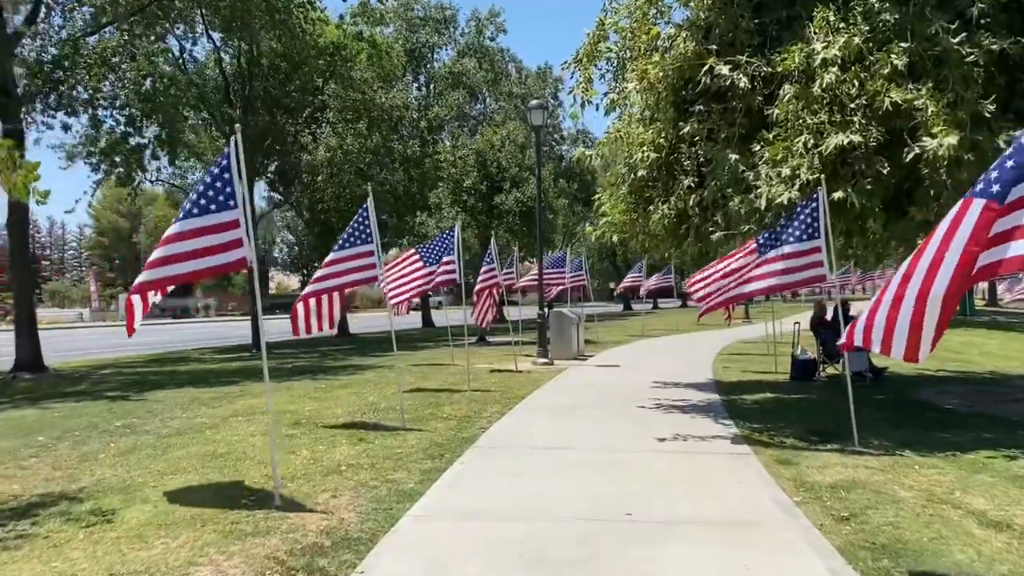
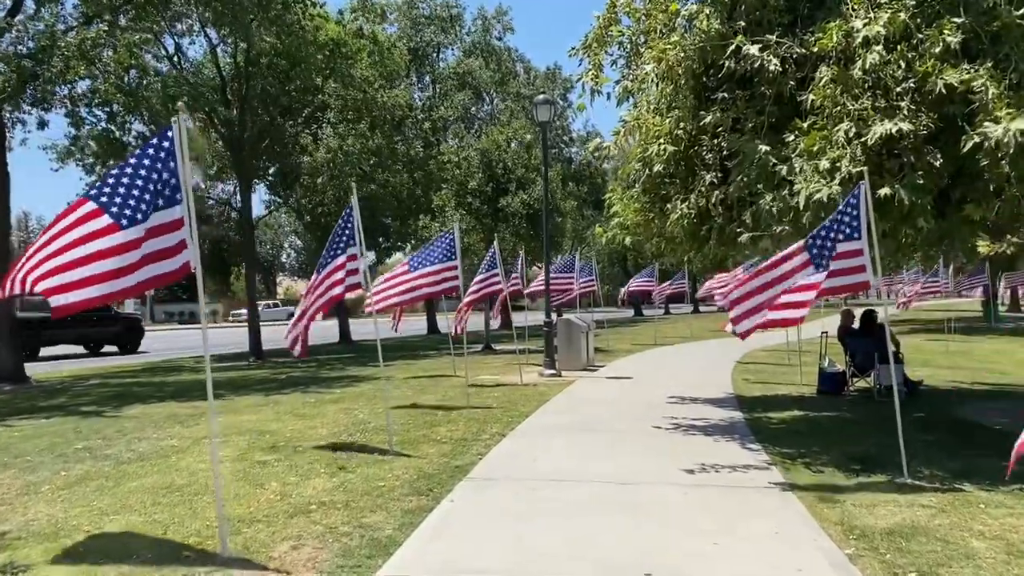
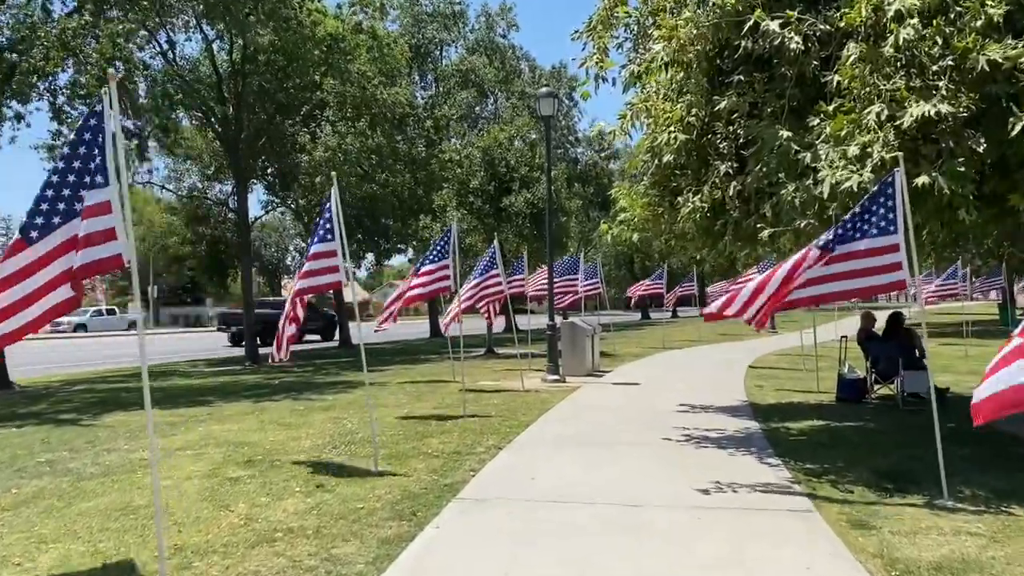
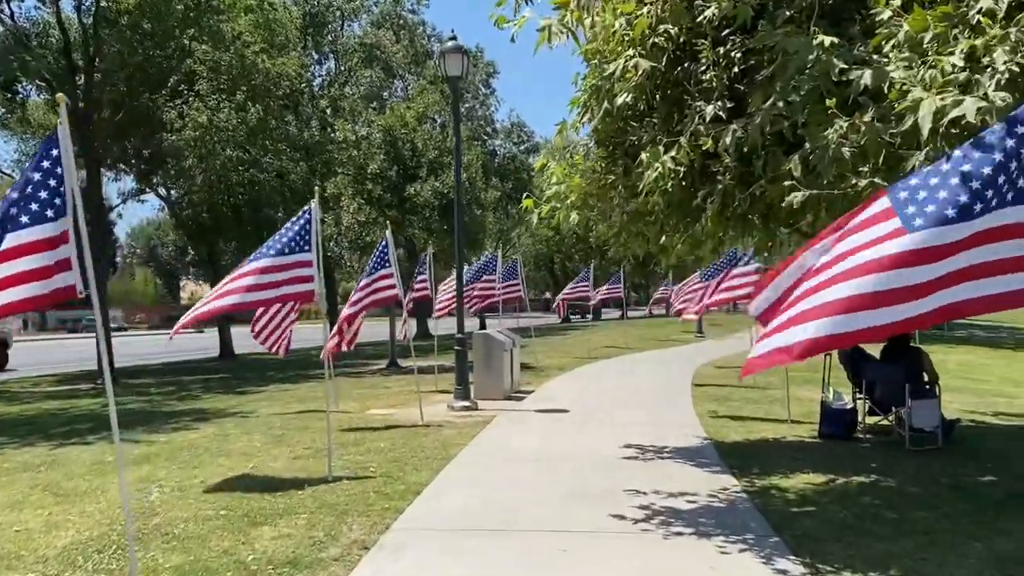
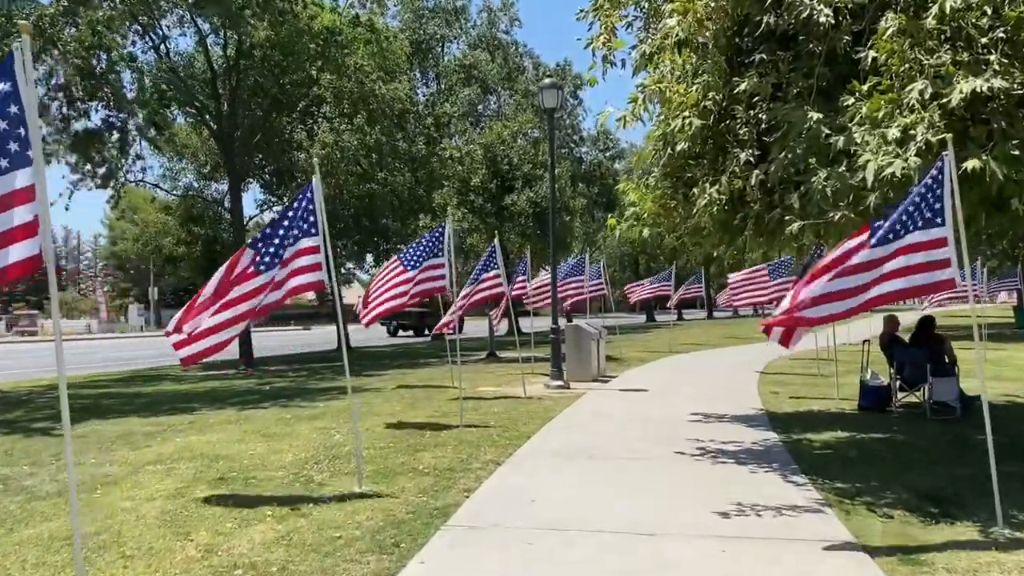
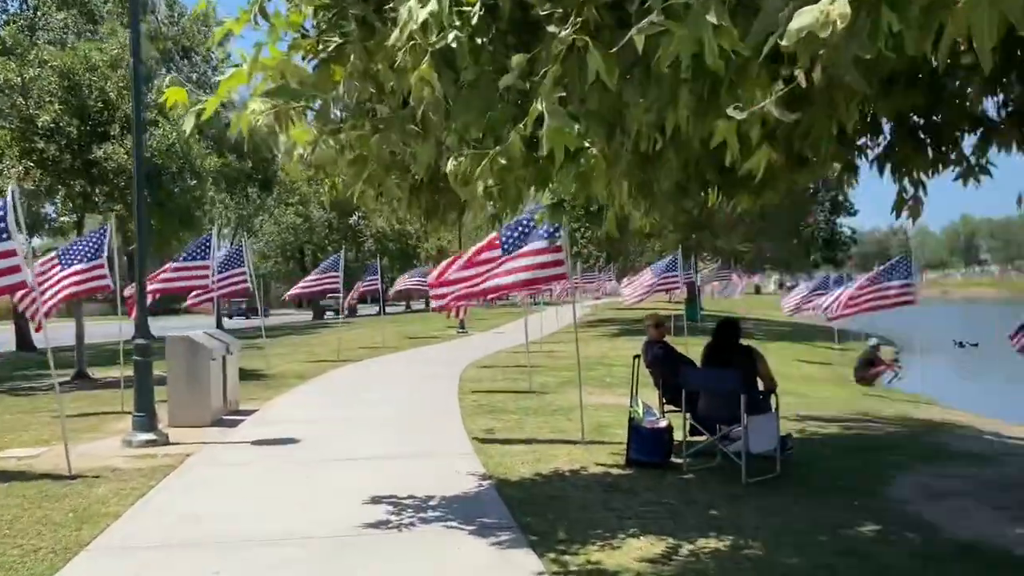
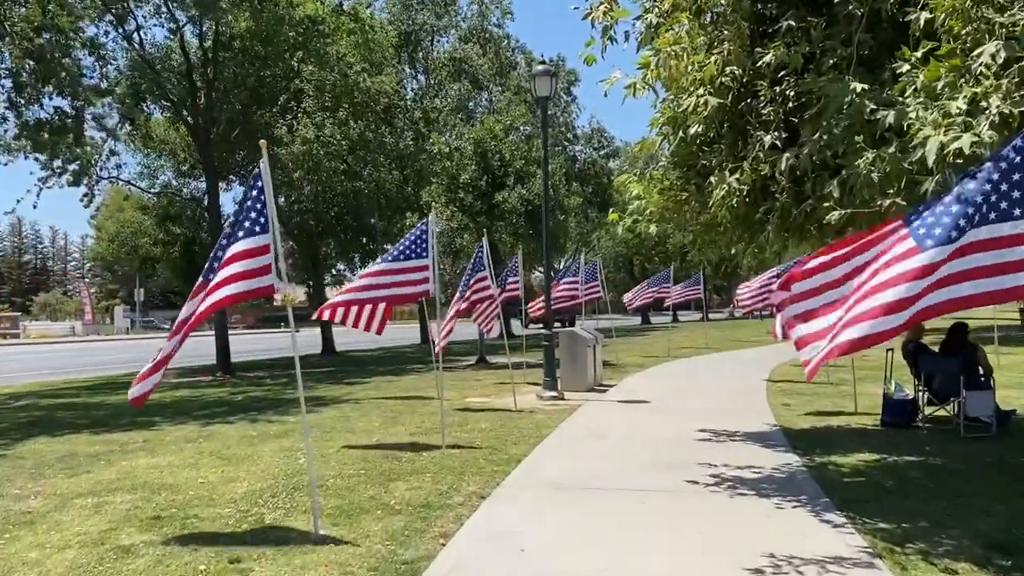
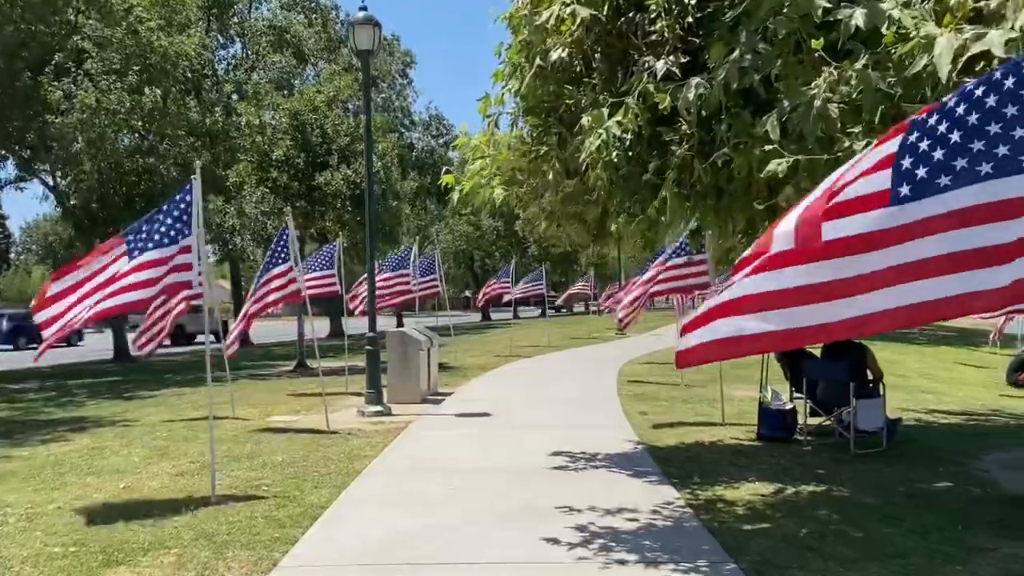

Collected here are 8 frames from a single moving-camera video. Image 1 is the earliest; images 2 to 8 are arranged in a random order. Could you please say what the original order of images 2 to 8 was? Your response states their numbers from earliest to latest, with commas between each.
2, 3, 5, 7, 4, 8, 6
